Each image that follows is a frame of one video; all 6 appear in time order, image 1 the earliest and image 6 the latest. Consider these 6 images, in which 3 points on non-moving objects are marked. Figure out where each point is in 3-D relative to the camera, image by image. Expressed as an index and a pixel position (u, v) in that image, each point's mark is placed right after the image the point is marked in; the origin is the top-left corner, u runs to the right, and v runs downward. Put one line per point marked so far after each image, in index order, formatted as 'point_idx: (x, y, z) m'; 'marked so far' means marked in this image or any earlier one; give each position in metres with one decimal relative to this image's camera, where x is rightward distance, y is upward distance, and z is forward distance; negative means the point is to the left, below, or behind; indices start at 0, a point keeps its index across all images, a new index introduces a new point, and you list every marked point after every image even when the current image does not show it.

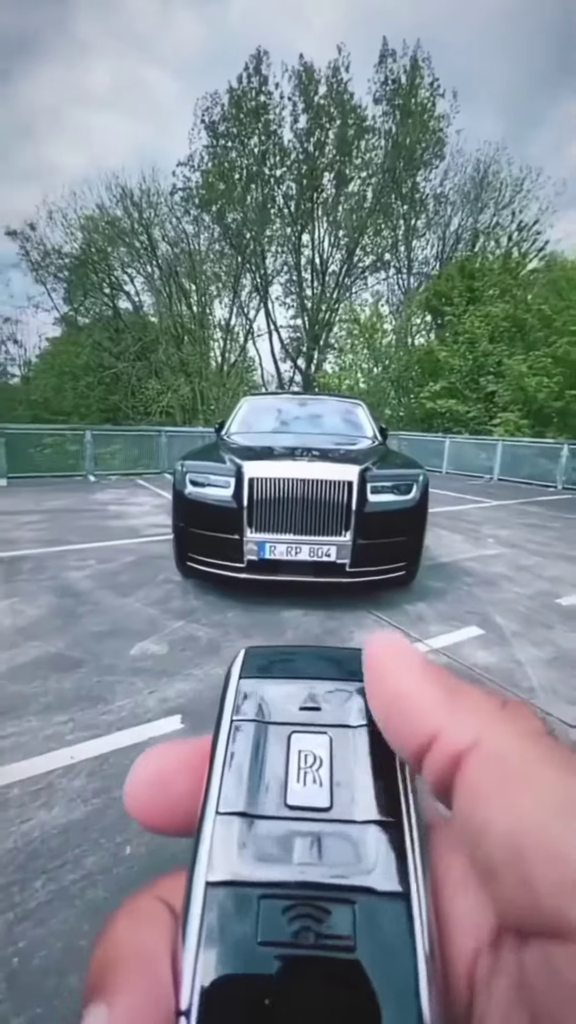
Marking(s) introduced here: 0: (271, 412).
0: (-0.2, +1.2, +5.5) m
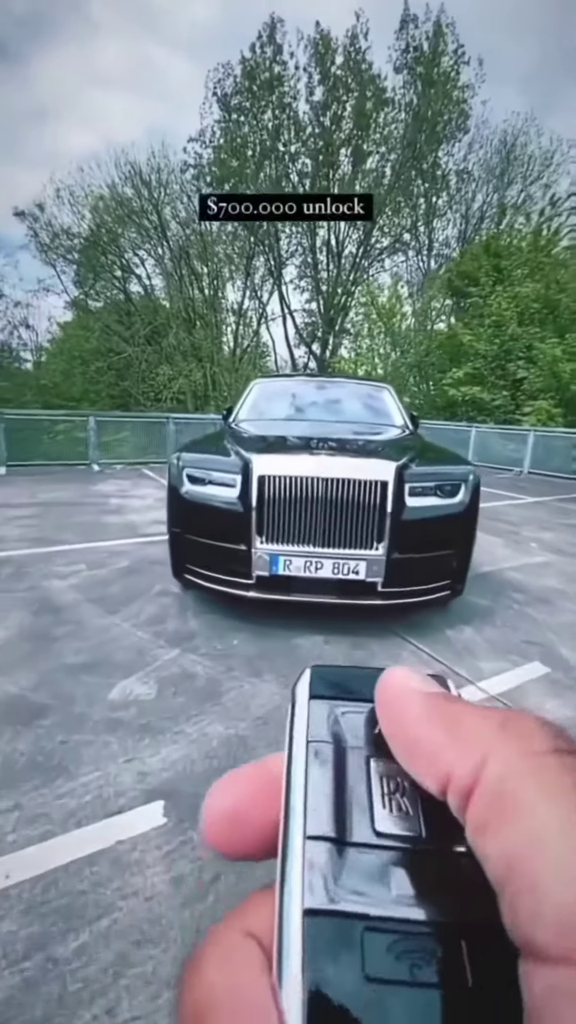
0: (0.0, +1.2, +4.9) m
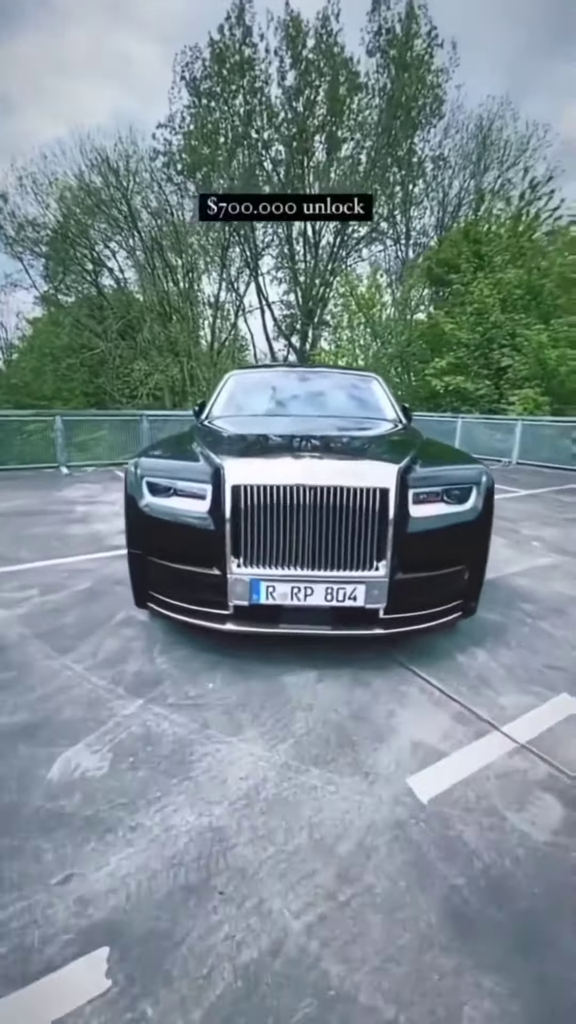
0: (-0.2, +1.1, +4.4) m
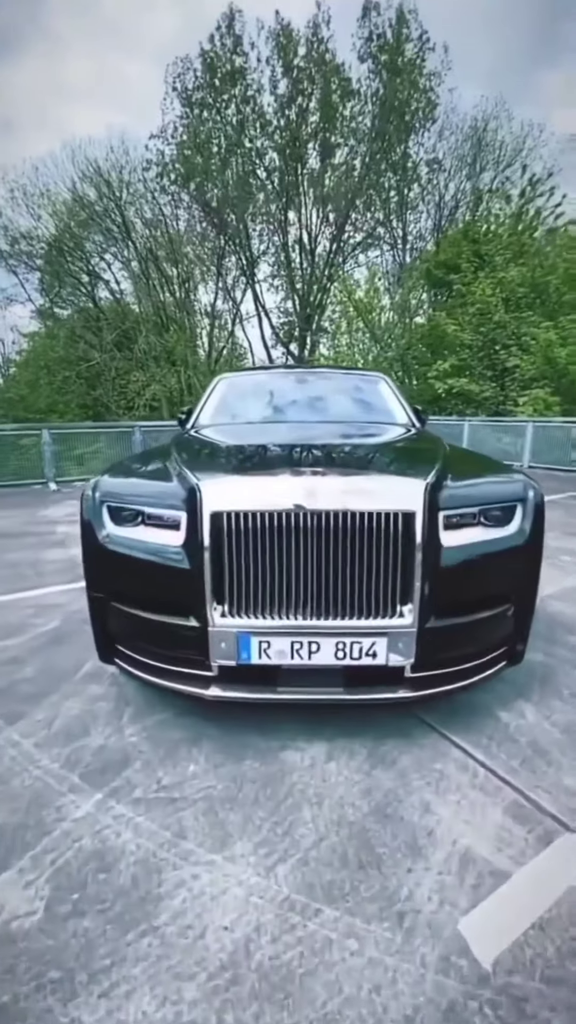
0: (-0.2, +1.0, +4.0) m
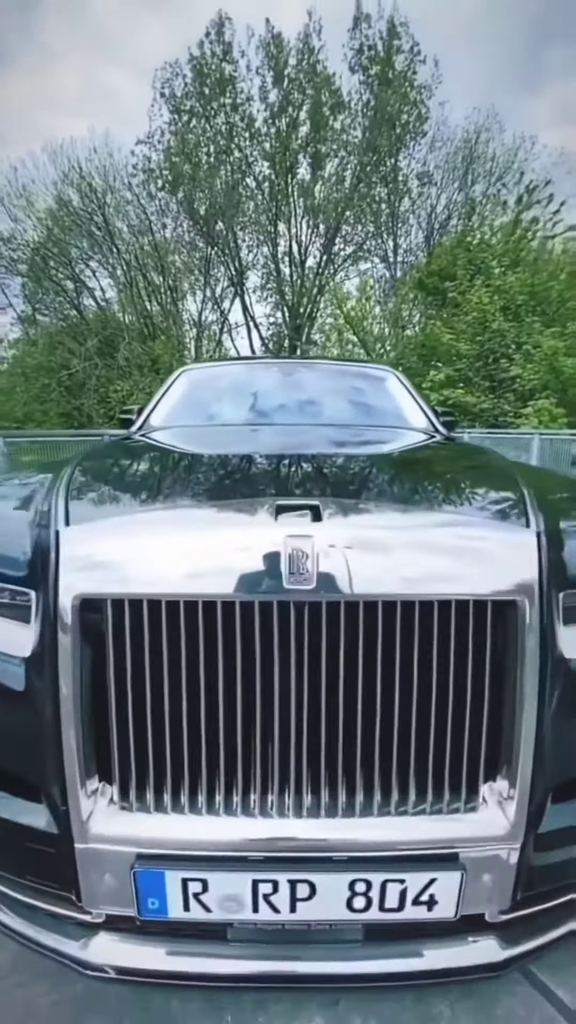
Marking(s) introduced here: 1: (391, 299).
0: (-0.4, +0.8, +3.2) m
1: (+3.3, +6.7, +14.9) m
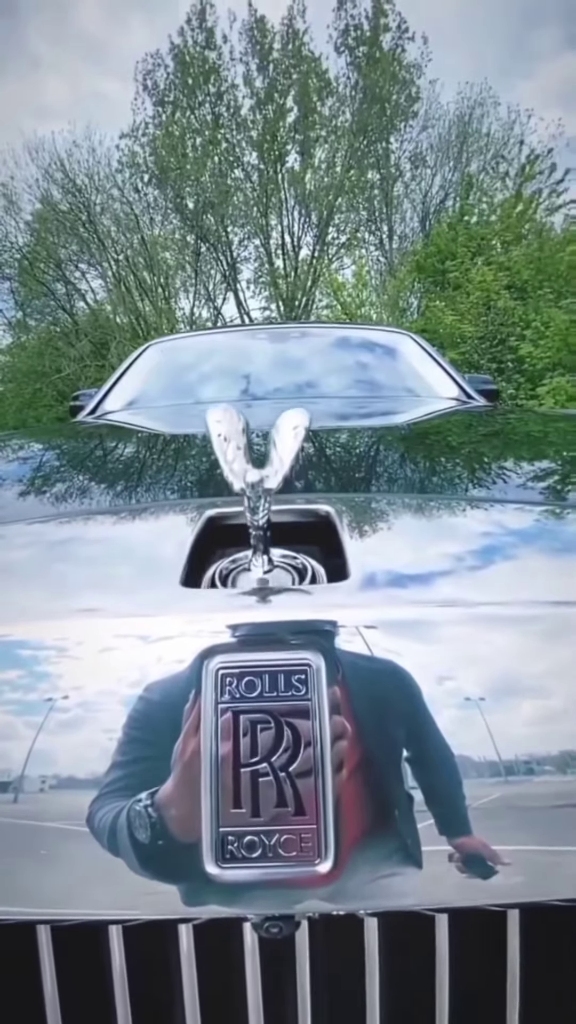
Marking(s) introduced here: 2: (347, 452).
0: (-0.4, +0.8, +2.7) m
1: (+3.1, +6.9, +14.3) m
2: (+0.2, +0.2, +1.6) m
